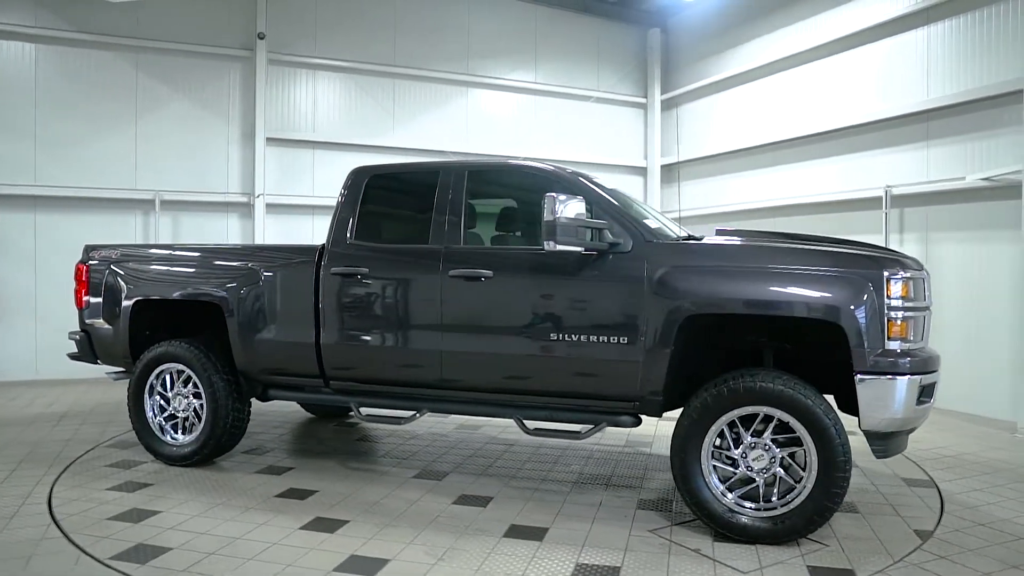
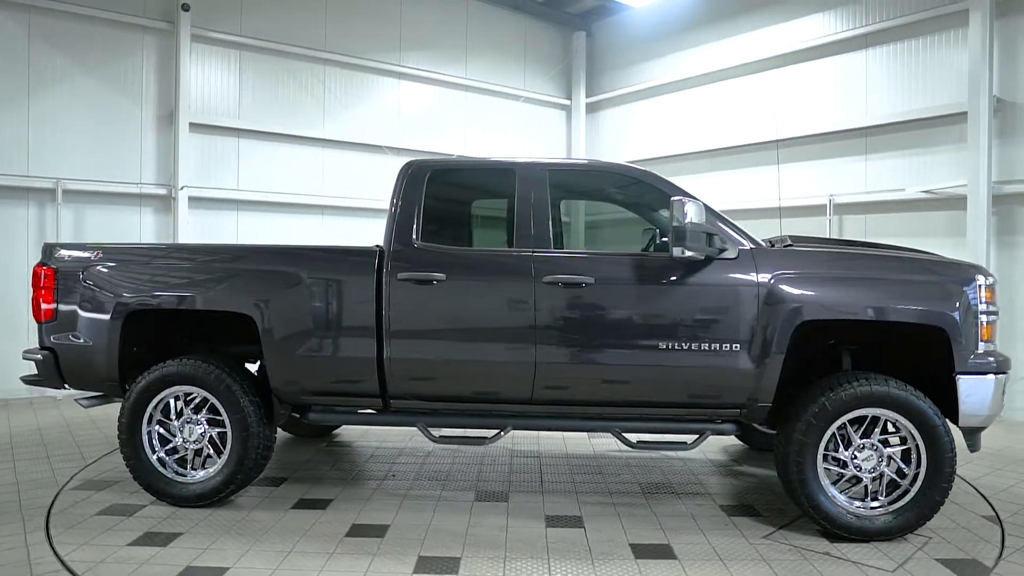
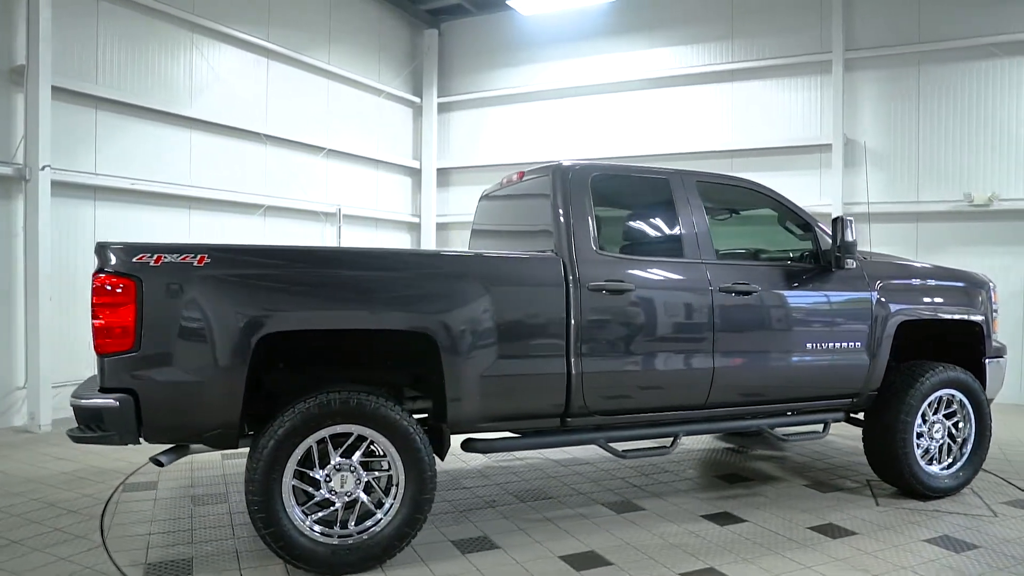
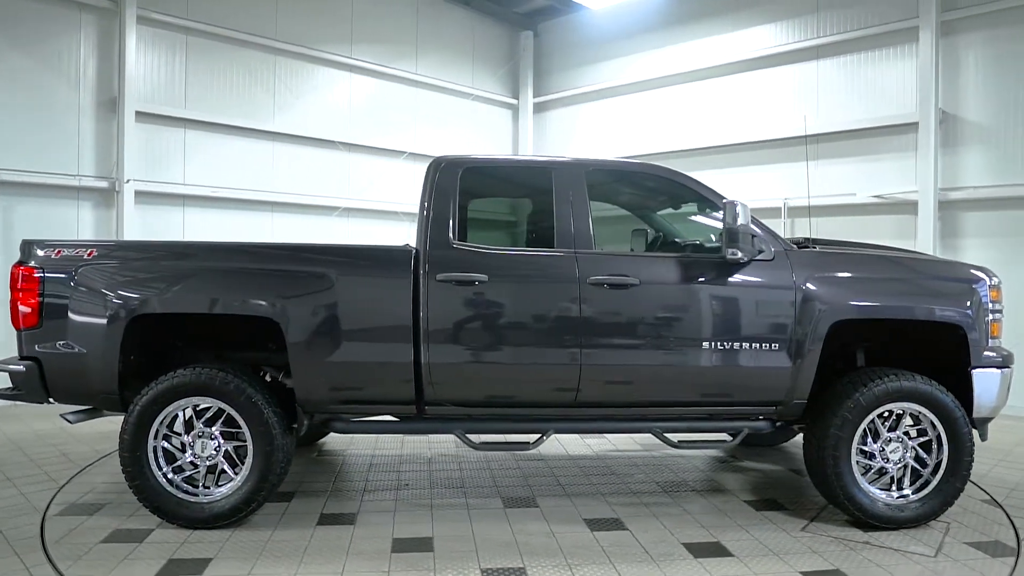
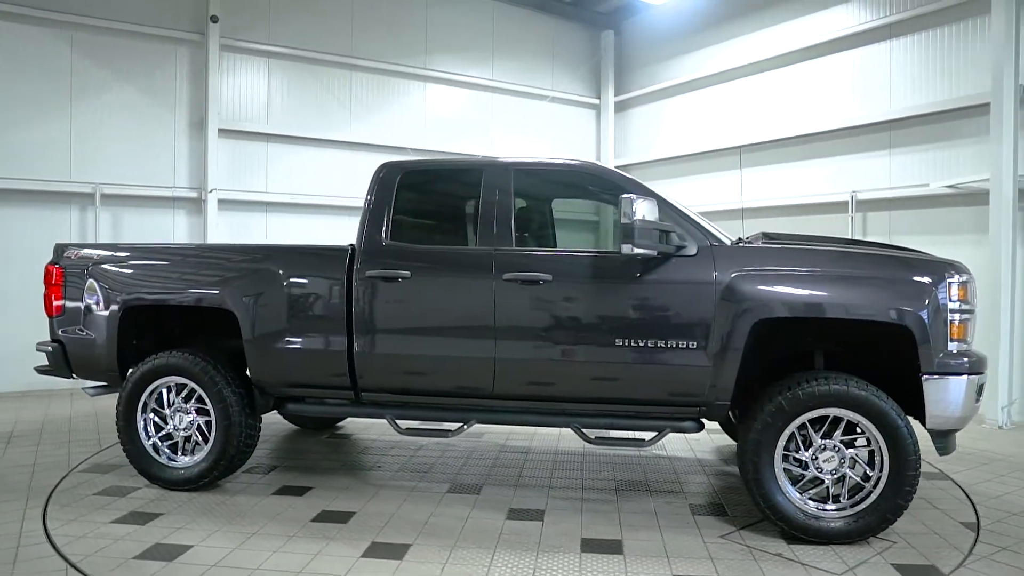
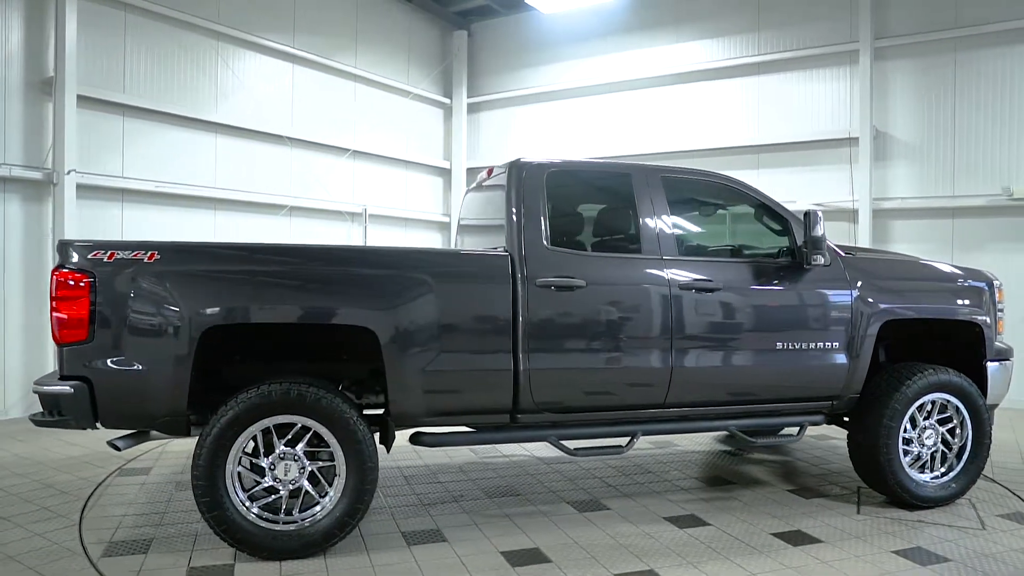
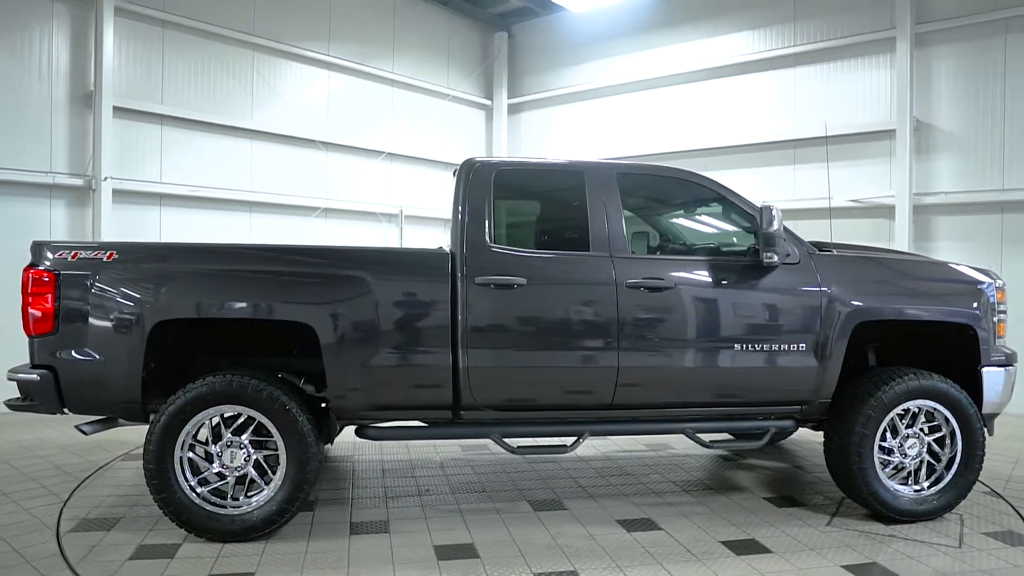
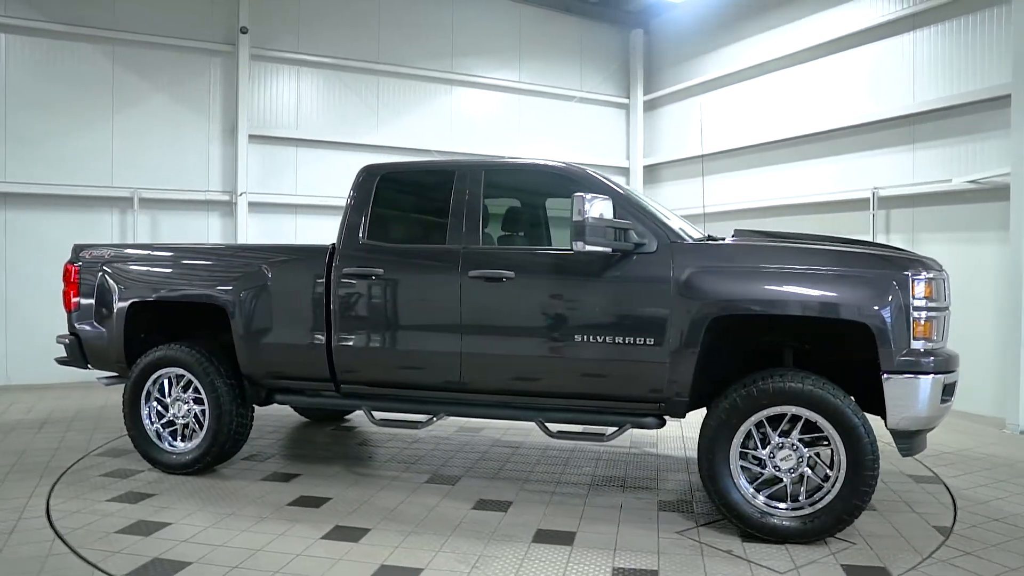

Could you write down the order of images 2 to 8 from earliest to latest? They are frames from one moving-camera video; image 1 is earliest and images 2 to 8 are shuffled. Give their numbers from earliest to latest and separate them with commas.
8, 5, 2, 4, 7, 6, 3
